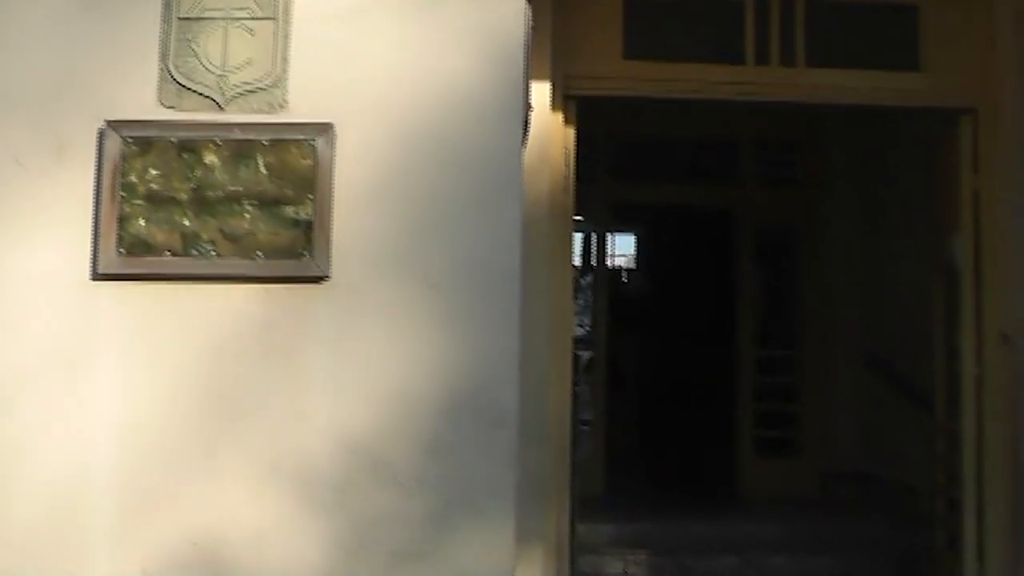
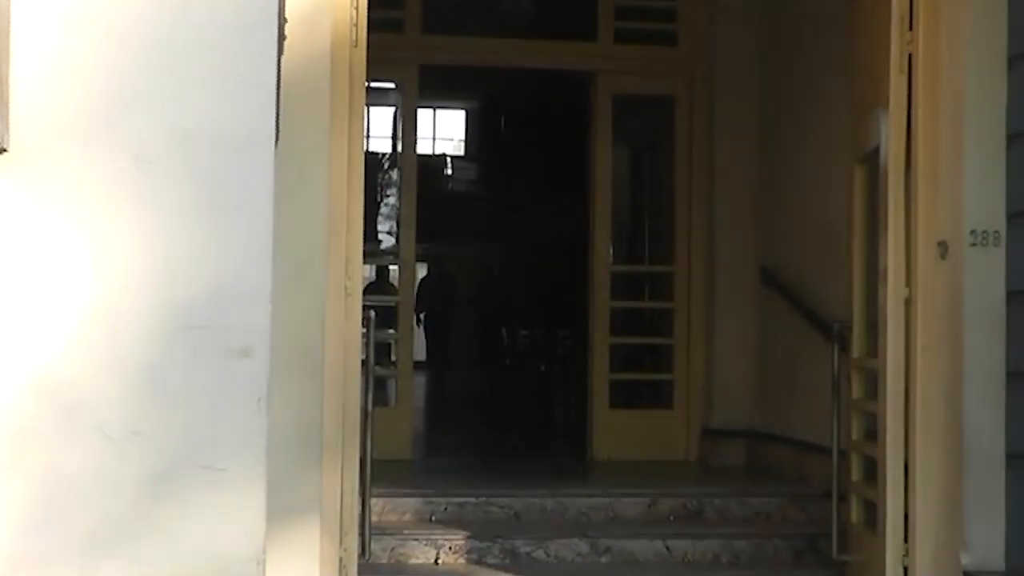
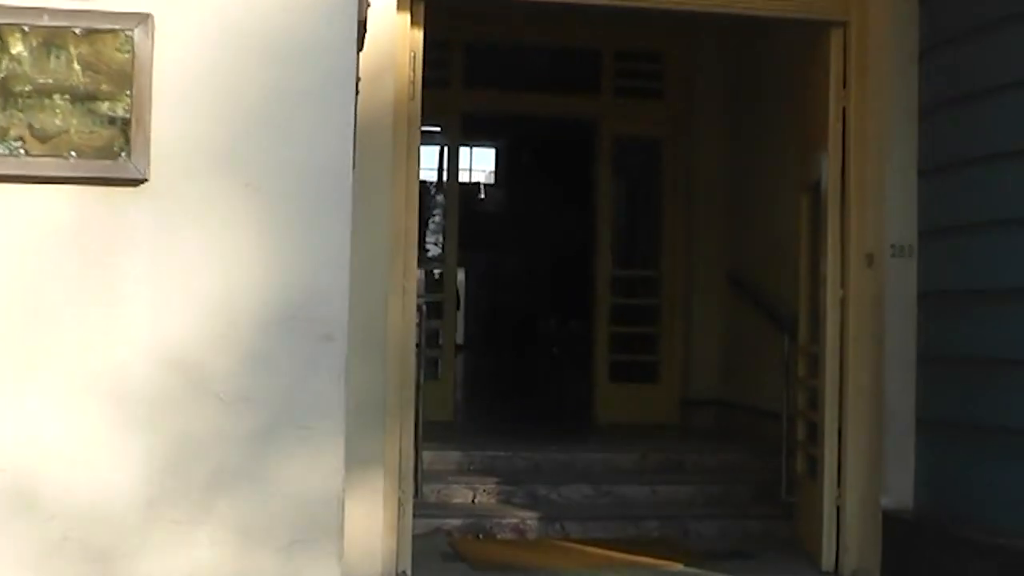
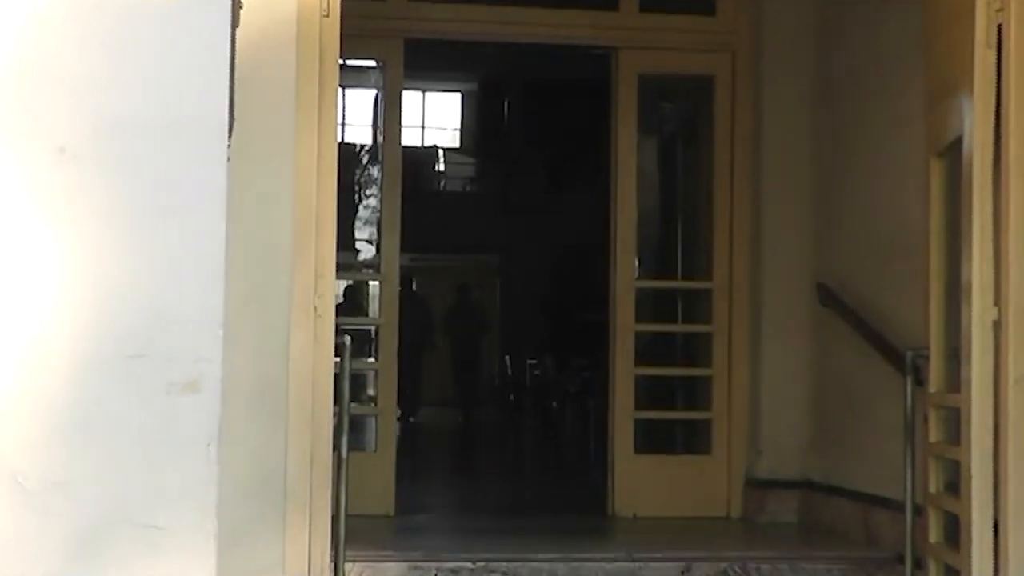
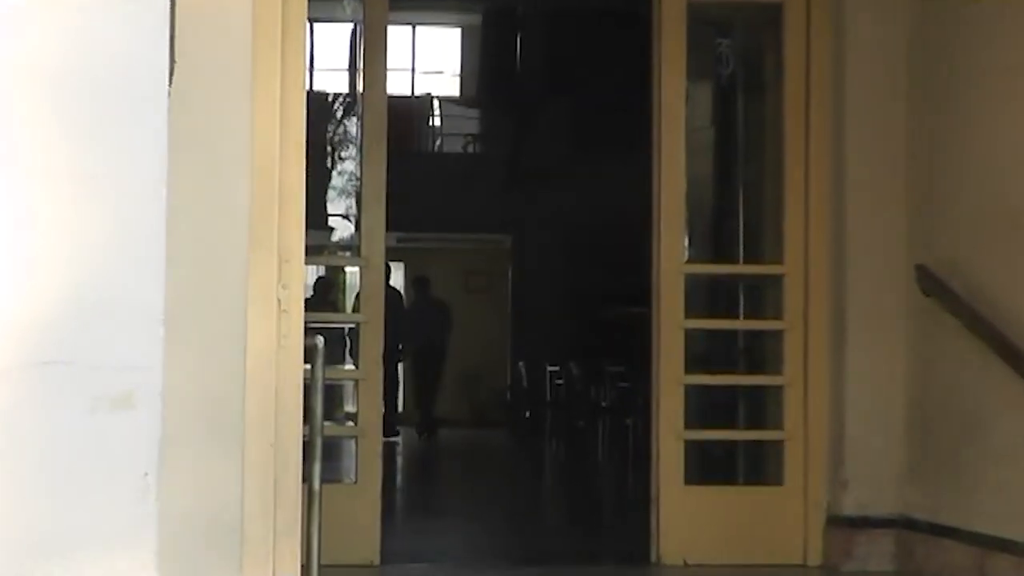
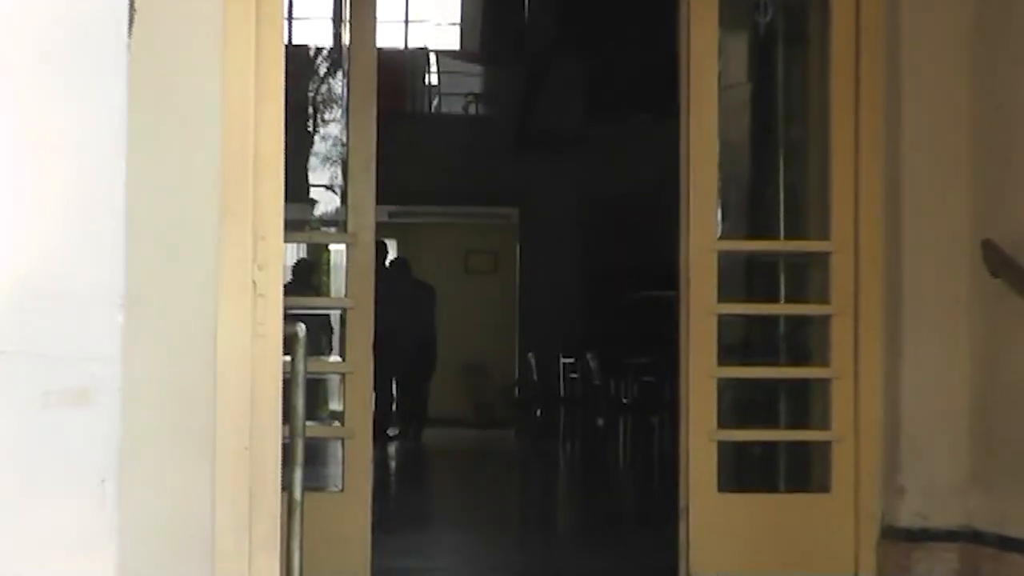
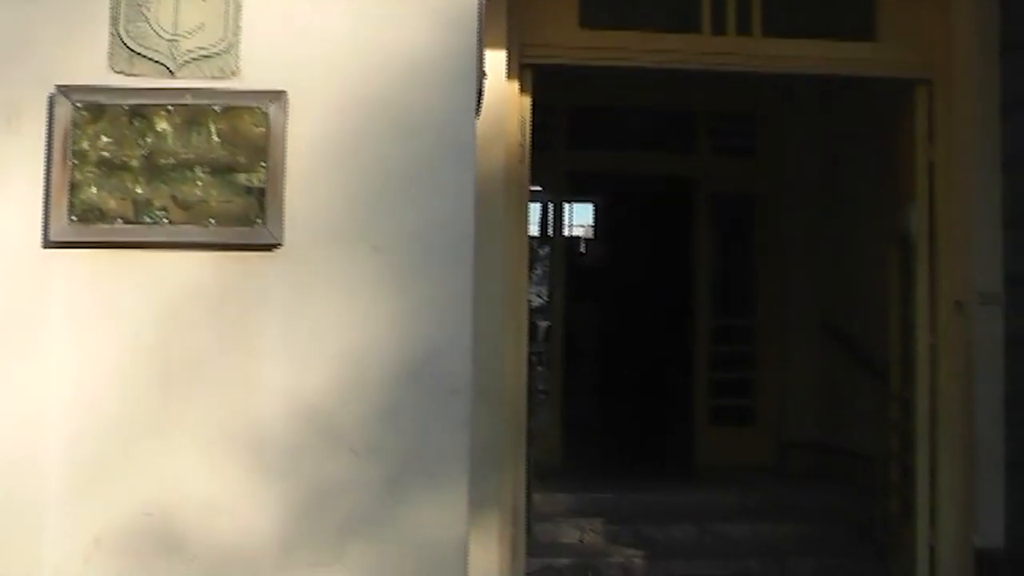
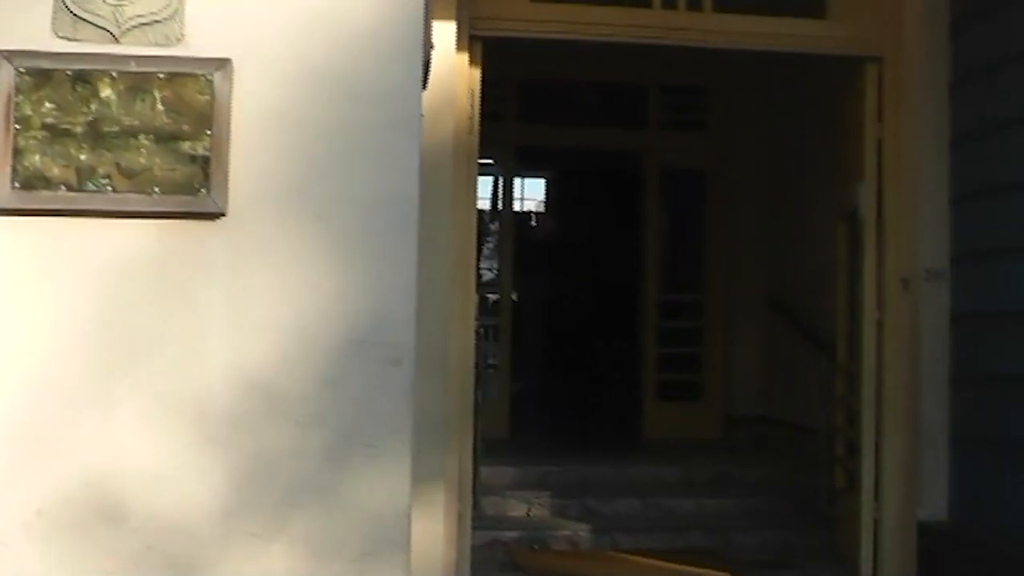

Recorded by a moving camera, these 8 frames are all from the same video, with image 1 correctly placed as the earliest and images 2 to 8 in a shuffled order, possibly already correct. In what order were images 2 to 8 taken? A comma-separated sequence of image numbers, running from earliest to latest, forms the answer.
7, 8, 3, 2, 4, 5, 6
